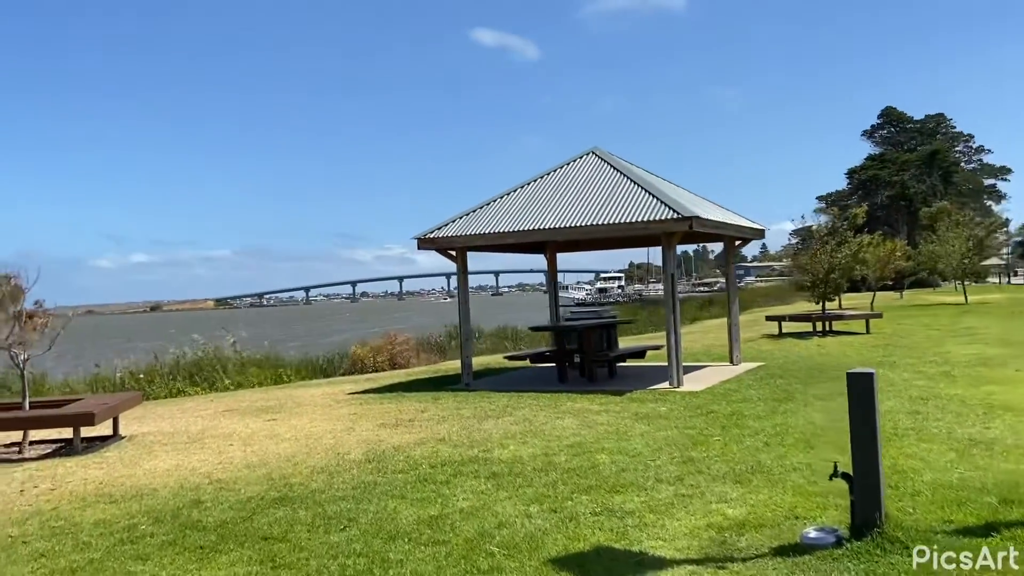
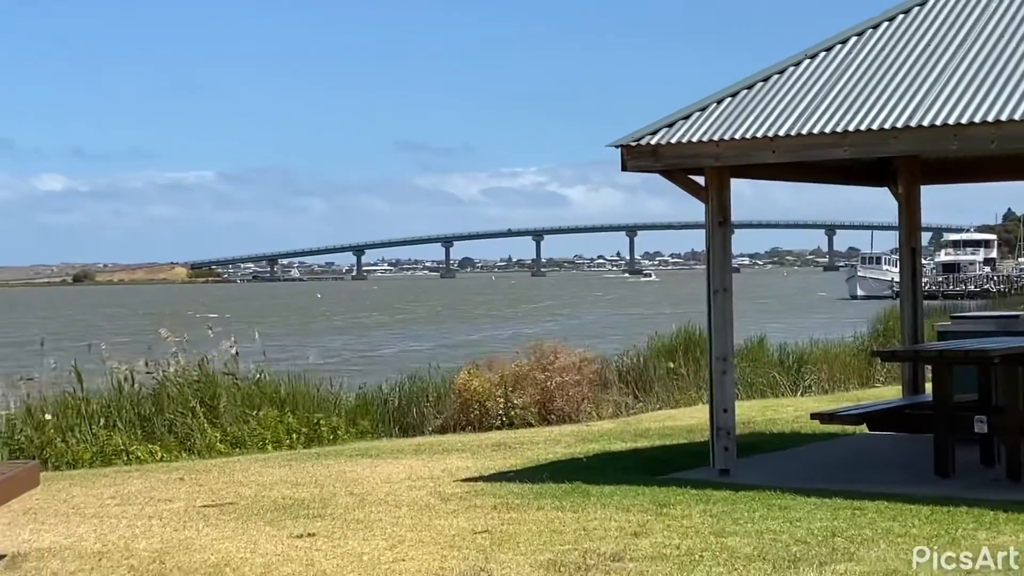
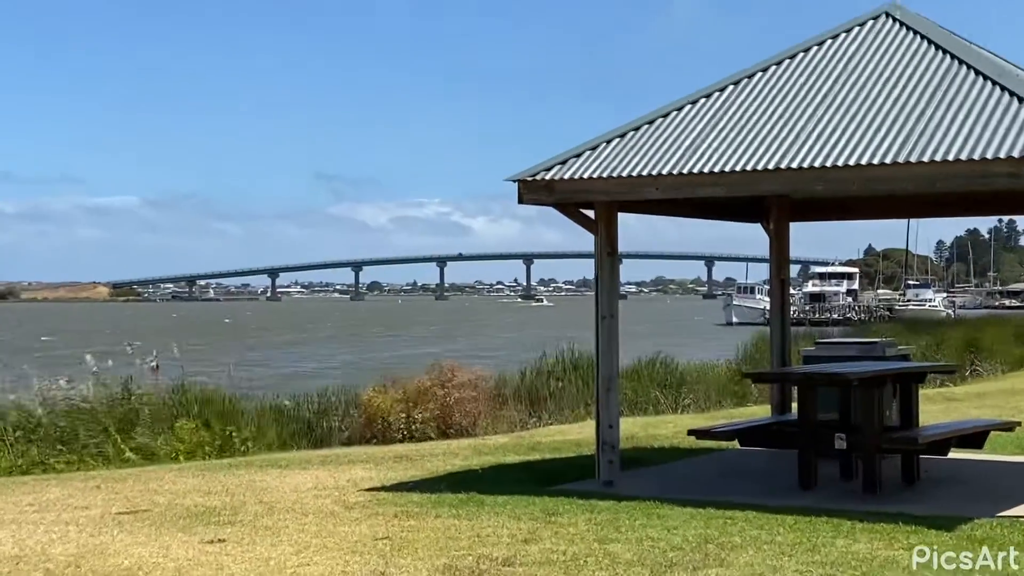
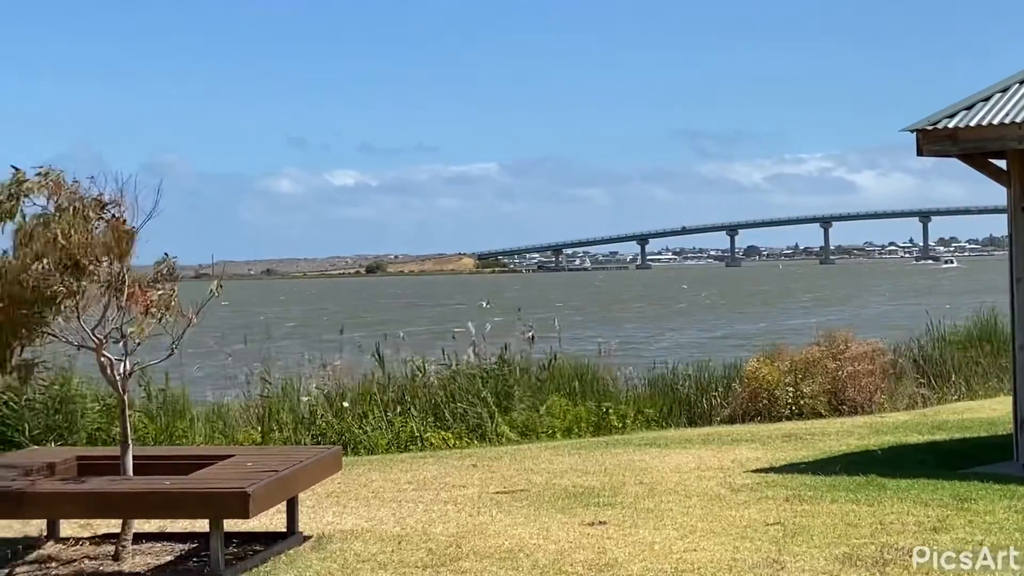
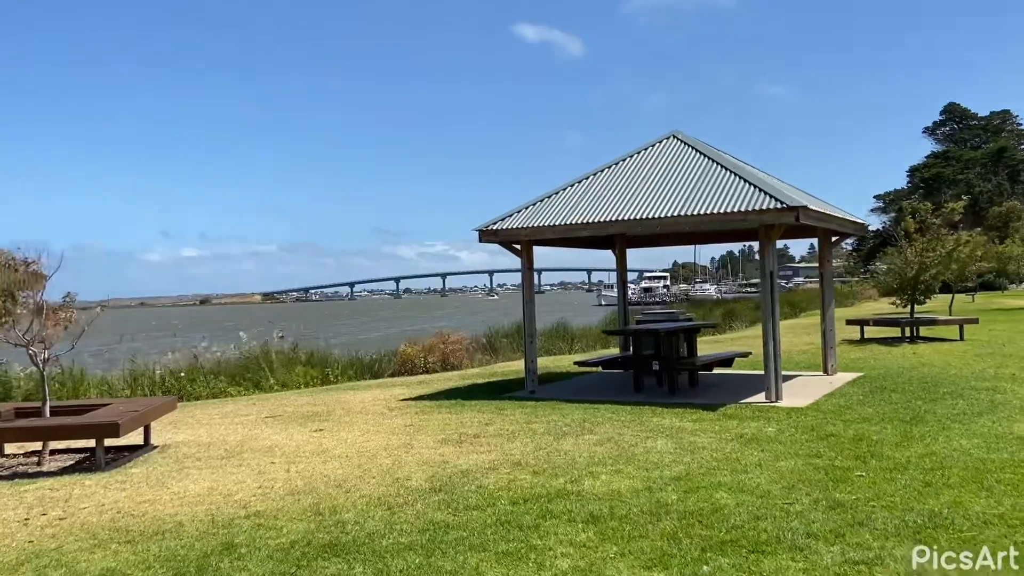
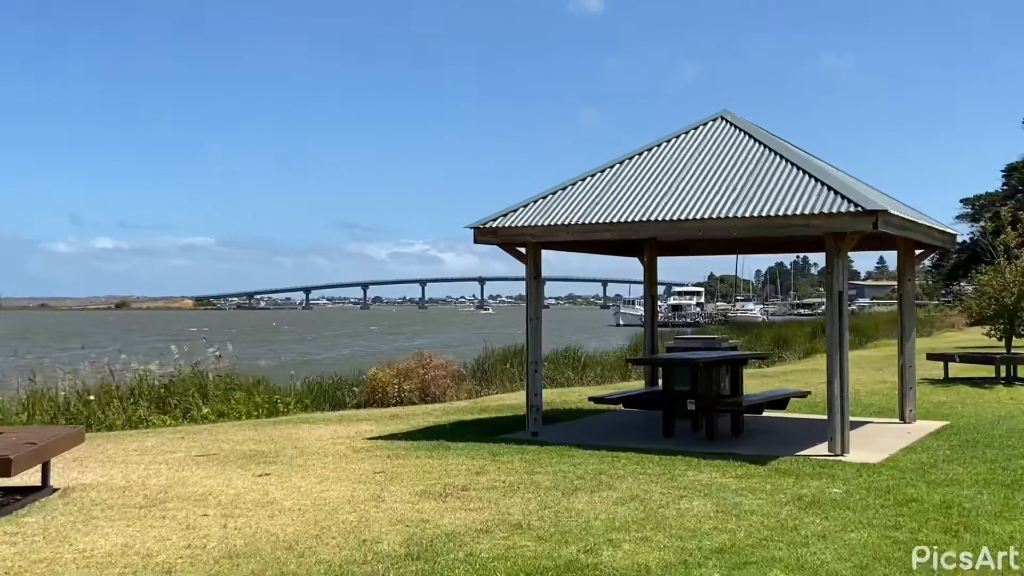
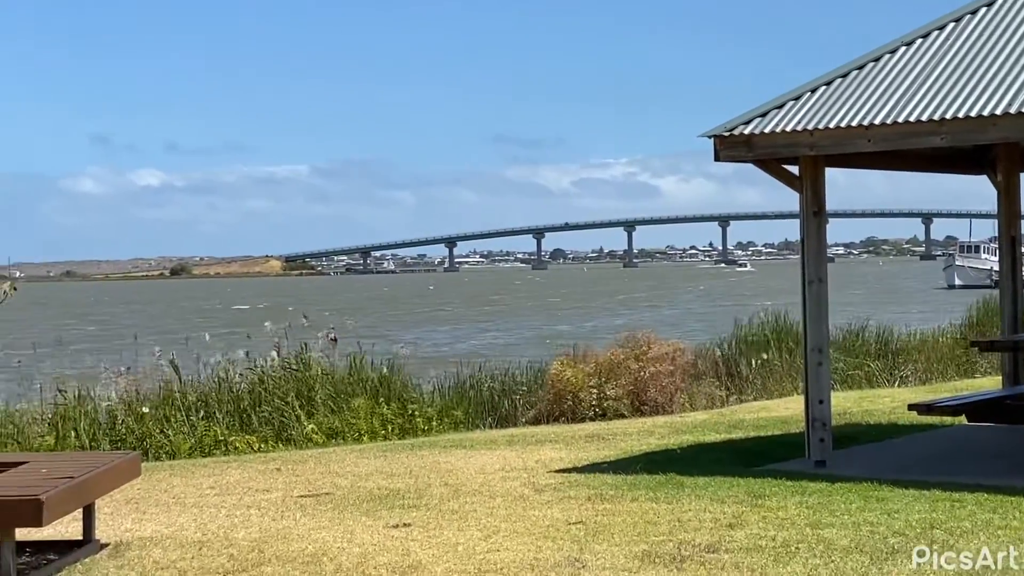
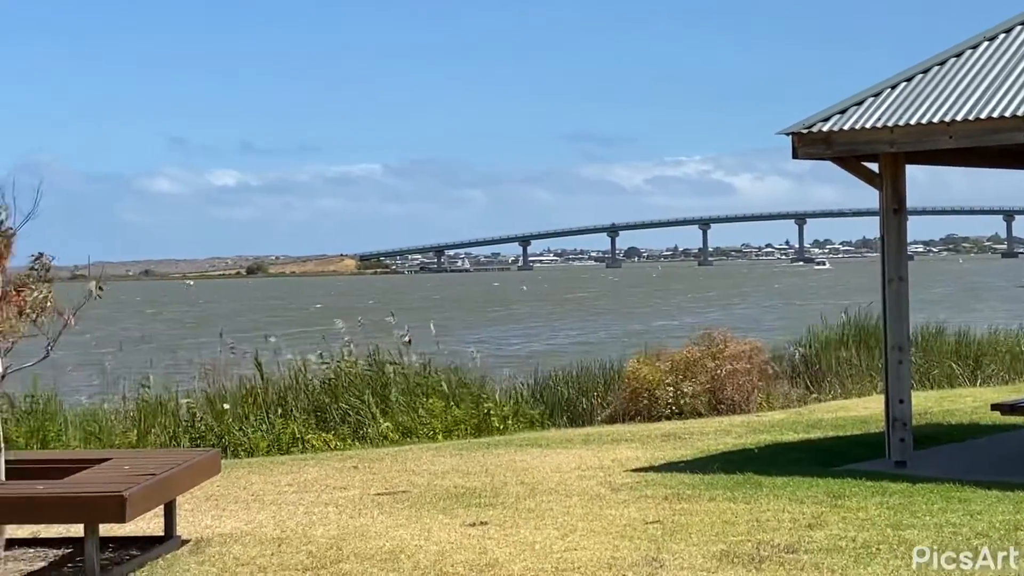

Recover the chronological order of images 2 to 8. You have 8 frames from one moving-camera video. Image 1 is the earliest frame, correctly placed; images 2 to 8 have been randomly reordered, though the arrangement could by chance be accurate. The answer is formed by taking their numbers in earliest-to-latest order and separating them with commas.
5, 6, 3, 2, 7, 8, 4
